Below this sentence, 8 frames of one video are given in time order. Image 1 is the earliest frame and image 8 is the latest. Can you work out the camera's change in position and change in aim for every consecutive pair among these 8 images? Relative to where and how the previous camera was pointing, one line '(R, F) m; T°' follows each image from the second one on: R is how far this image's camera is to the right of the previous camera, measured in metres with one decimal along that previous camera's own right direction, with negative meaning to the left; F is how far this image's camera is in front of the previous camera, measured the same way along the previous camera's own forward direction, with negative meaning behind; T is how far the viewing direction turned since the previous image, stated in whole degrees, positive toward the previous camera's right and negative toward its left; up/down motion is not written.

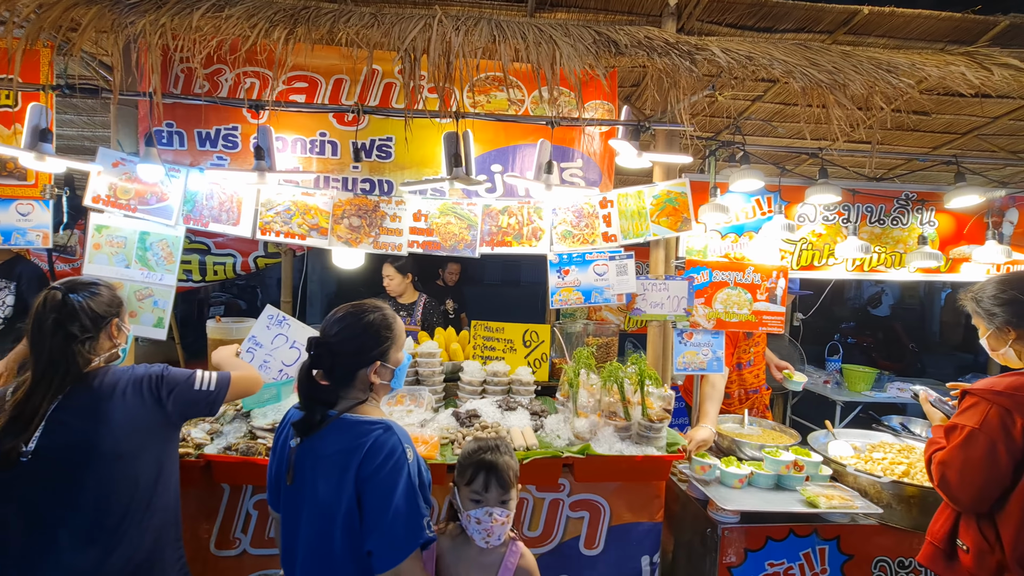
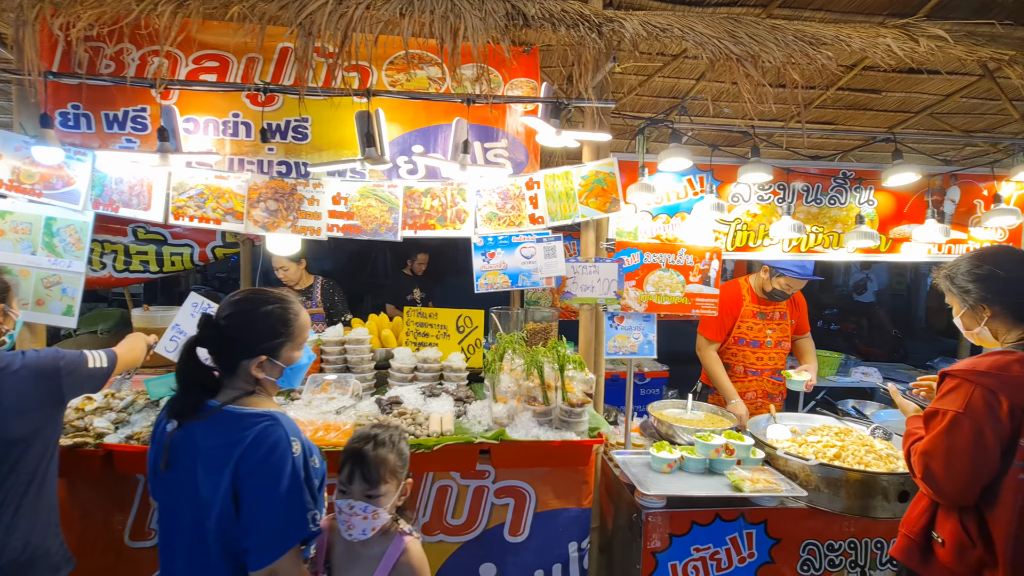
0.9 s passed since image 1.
(+0.4, +0.1) m; 0°
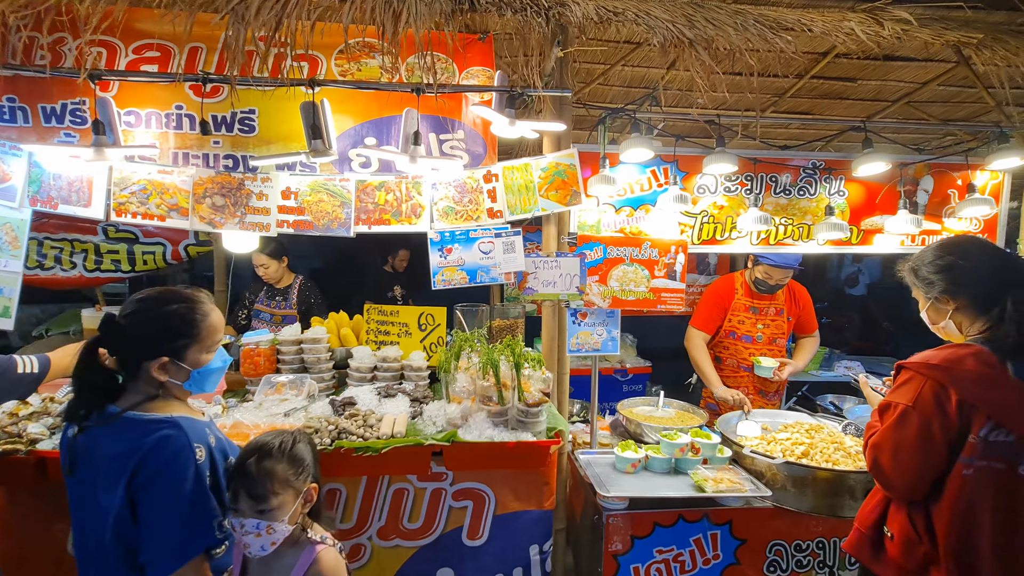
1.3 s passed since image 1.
(+0.2, +0.1) m; 0°
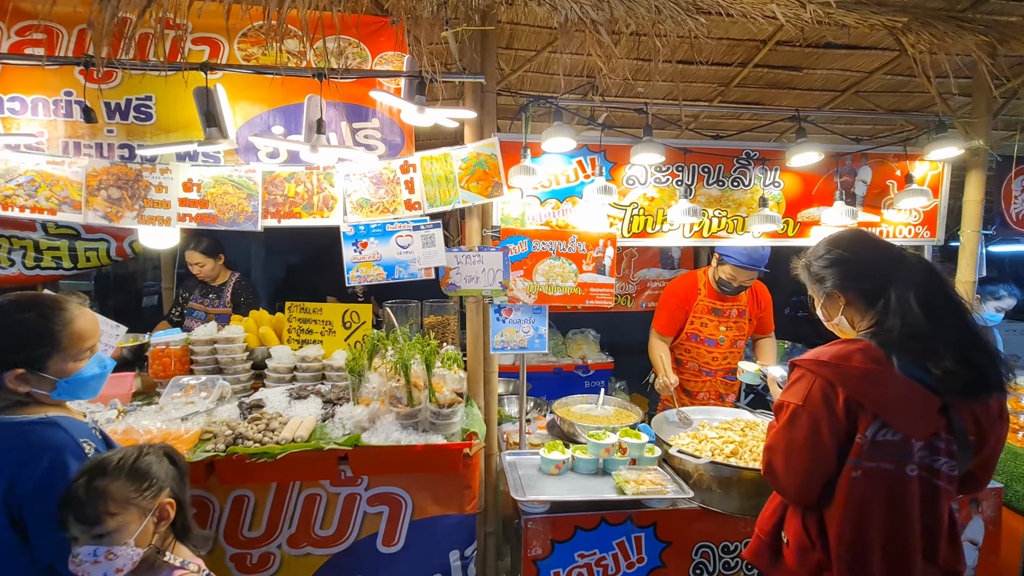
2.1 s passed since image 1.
(+0.3, +0.1) m; +1°
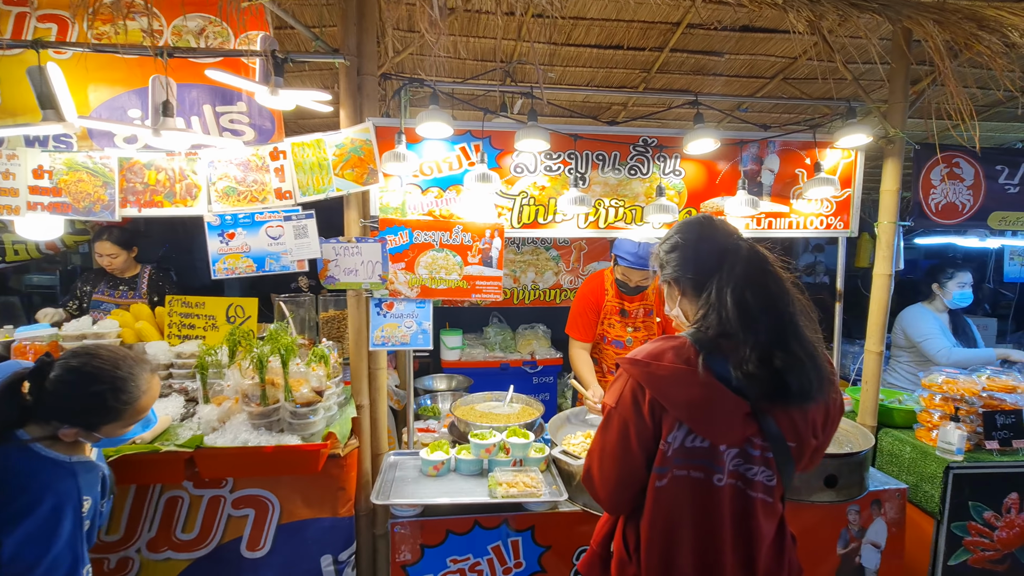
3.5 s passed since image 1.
(+0.6, +0.1) m; 0°
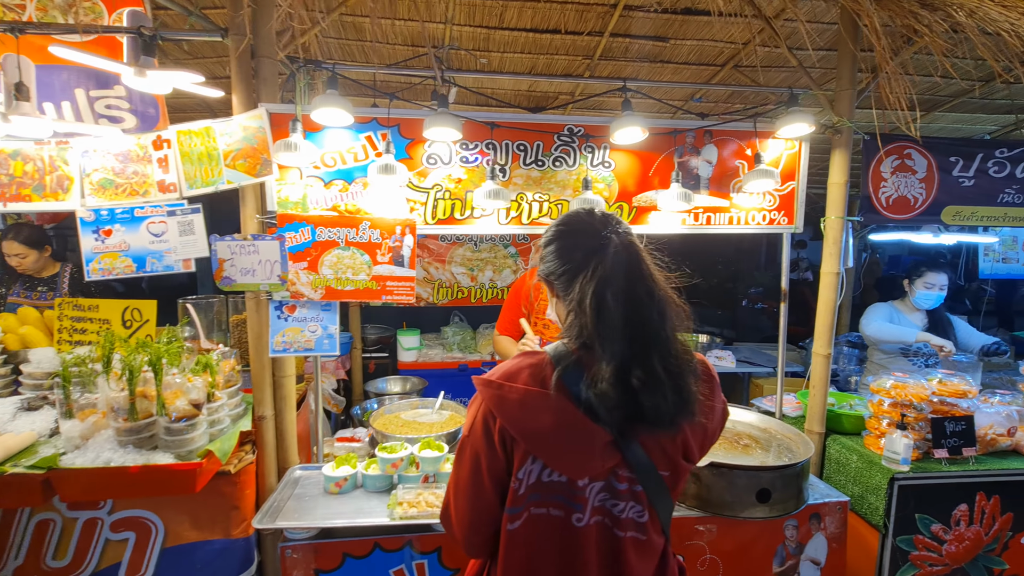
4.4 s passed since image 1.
(+0.4, +0.2) m; +1°
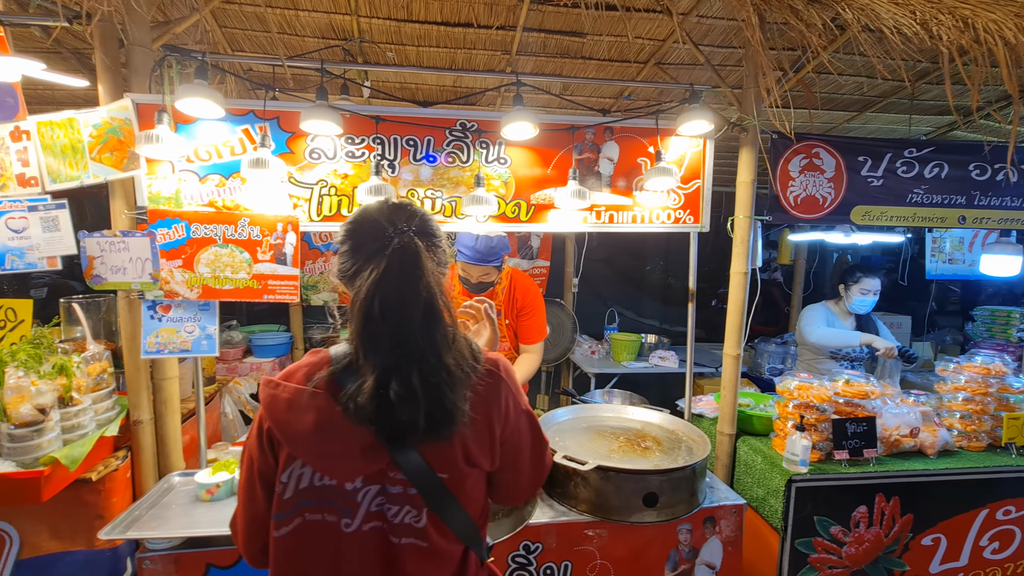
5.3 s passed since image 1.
(+0.4, +0.1) m; +1°
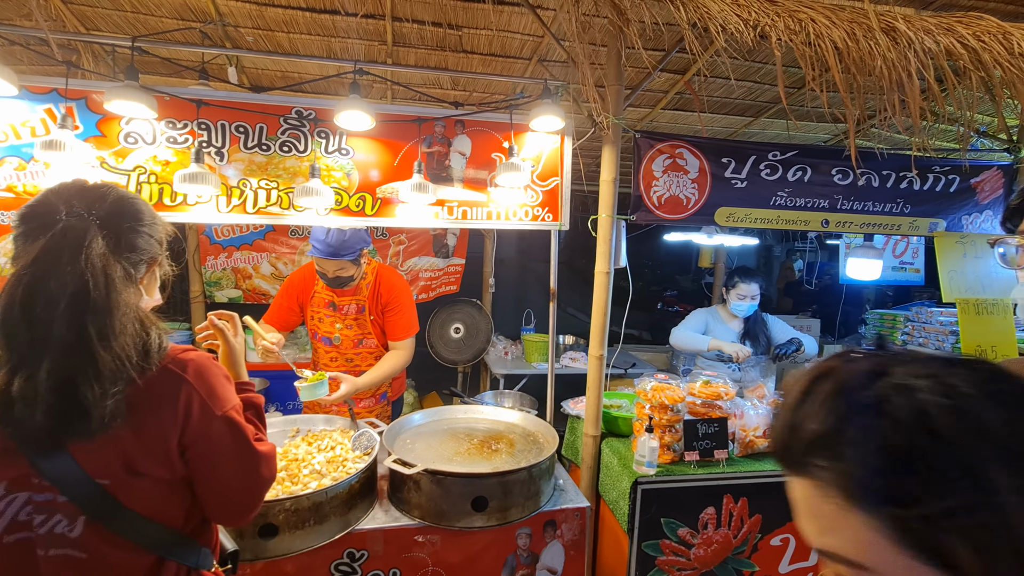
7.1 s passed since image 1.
(+0.6, +0.1) m; +3°
